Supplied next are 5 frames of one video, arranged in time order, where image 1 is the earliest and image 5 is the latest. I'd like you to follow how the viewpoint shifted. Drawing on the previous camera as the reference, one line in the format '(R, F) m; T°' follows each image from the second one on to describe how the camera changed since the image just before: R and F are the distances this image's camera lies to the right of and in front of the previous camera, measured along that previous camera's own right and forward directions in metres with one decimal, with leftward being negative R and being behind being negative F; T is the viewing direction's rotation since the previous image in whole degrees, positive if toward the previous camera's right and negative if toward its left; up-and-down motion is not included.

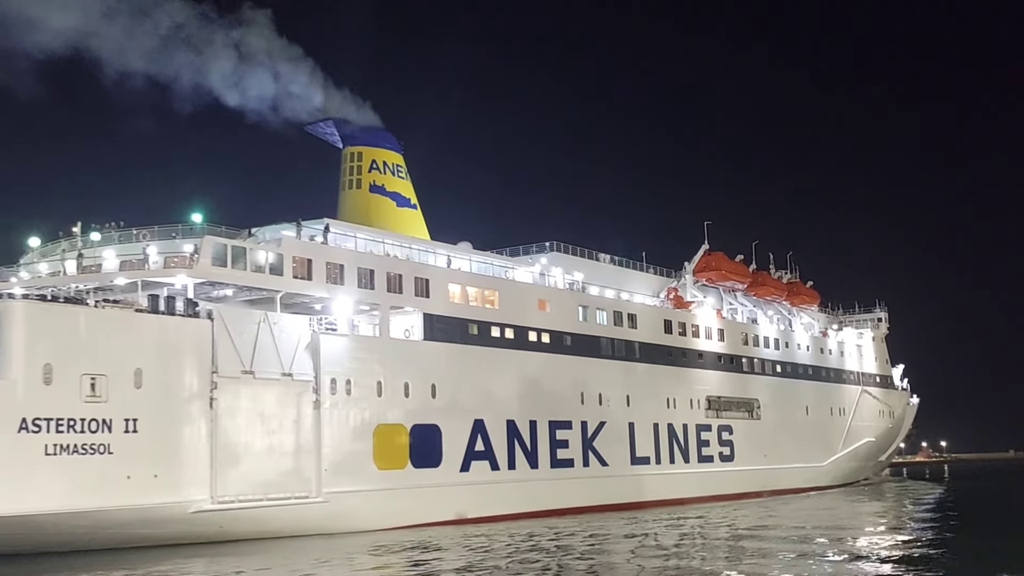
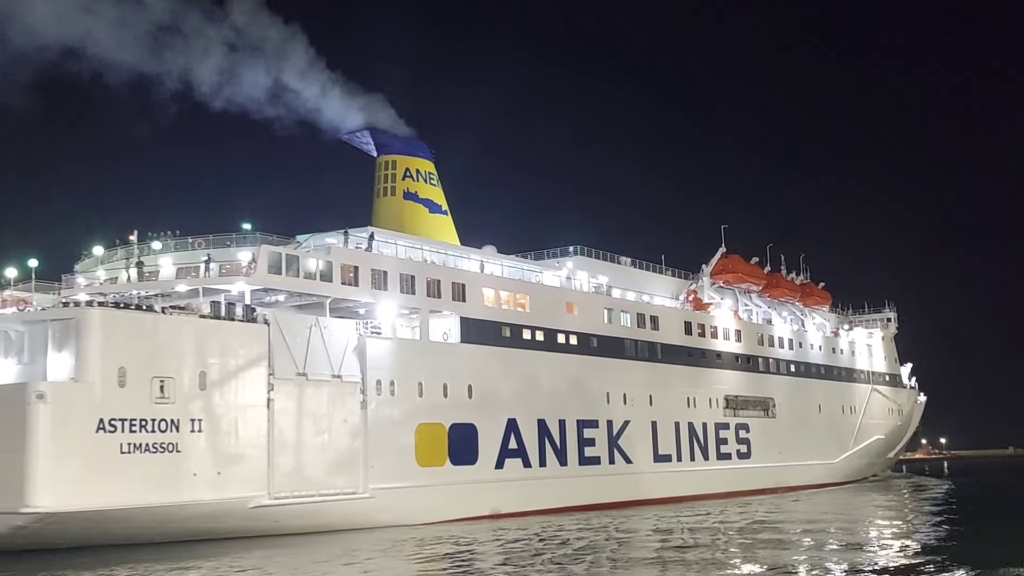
(-0.7, -0.8) m; 0°
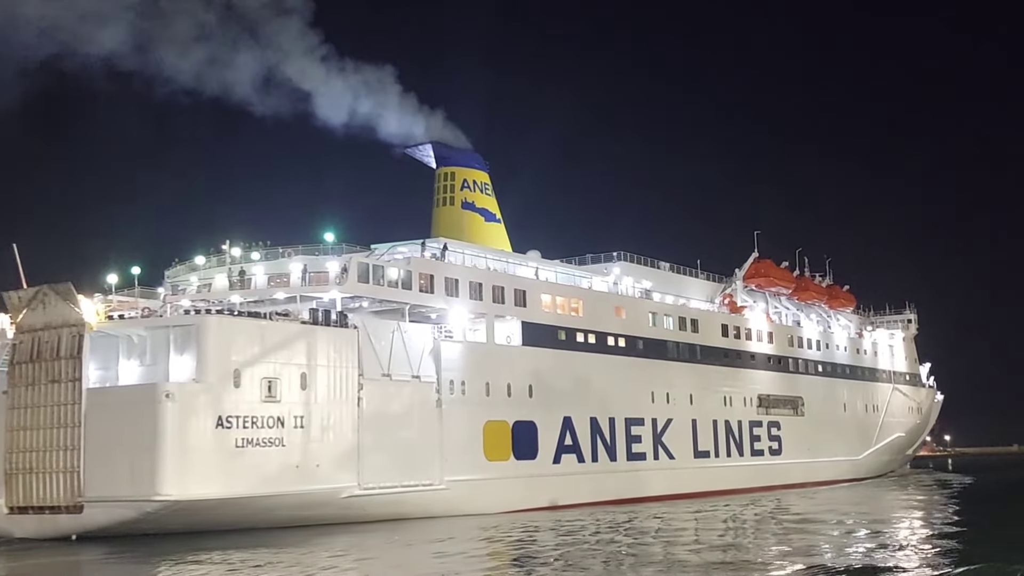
(-1.3, -1.4) m; 0°
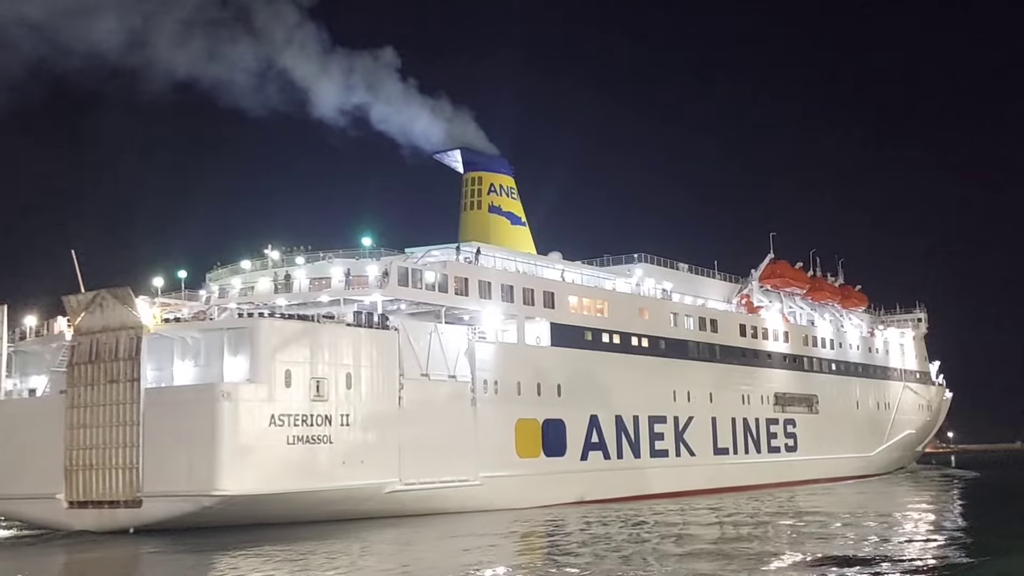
(-0.7, -0.7) m; 0°
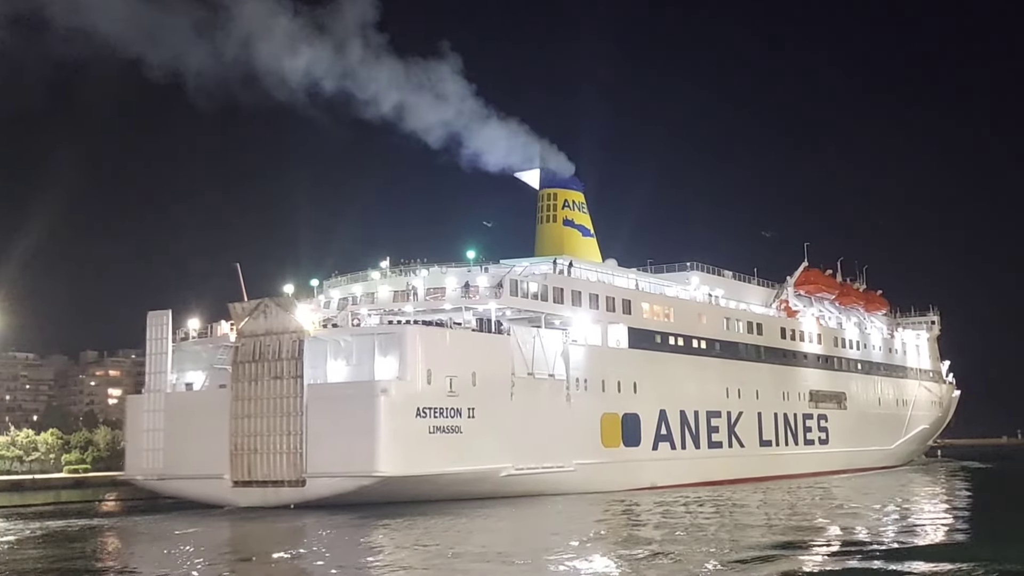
(-2.6, -2.7) m; +1°
